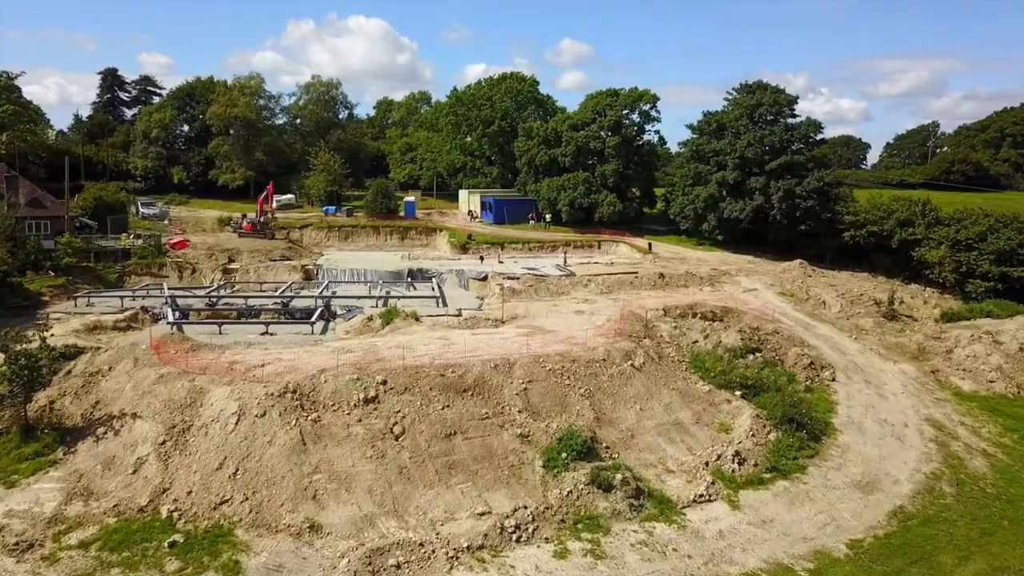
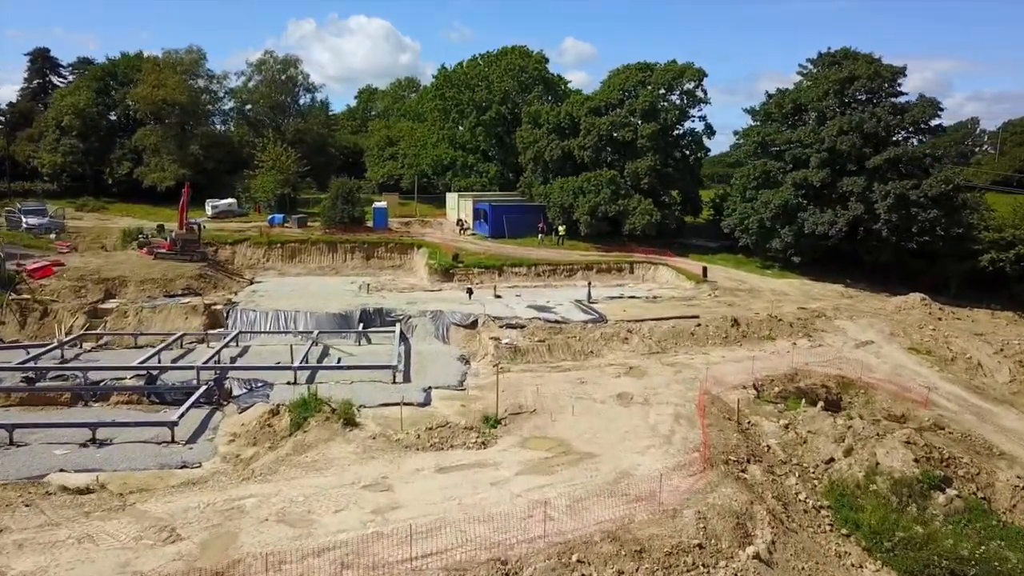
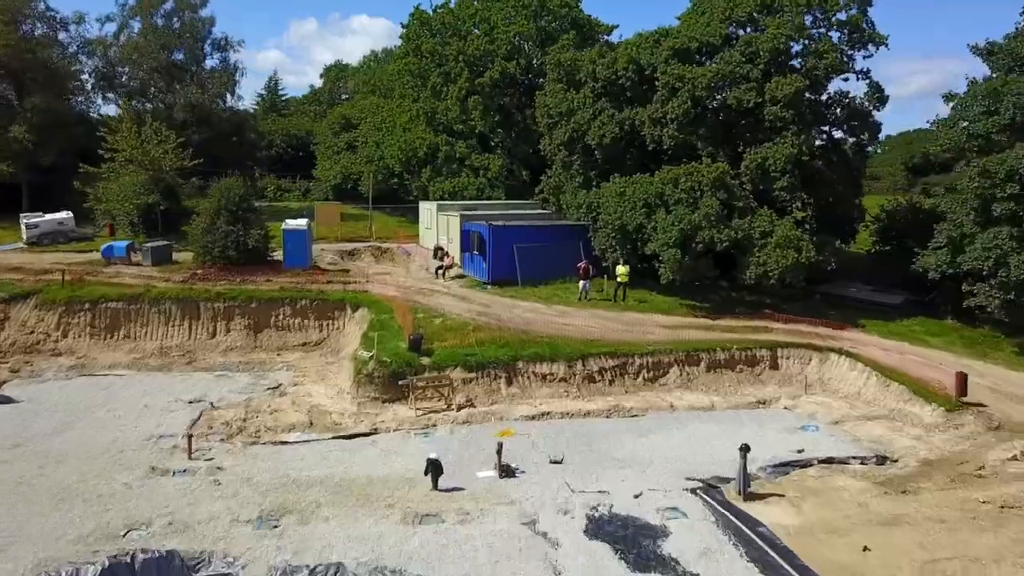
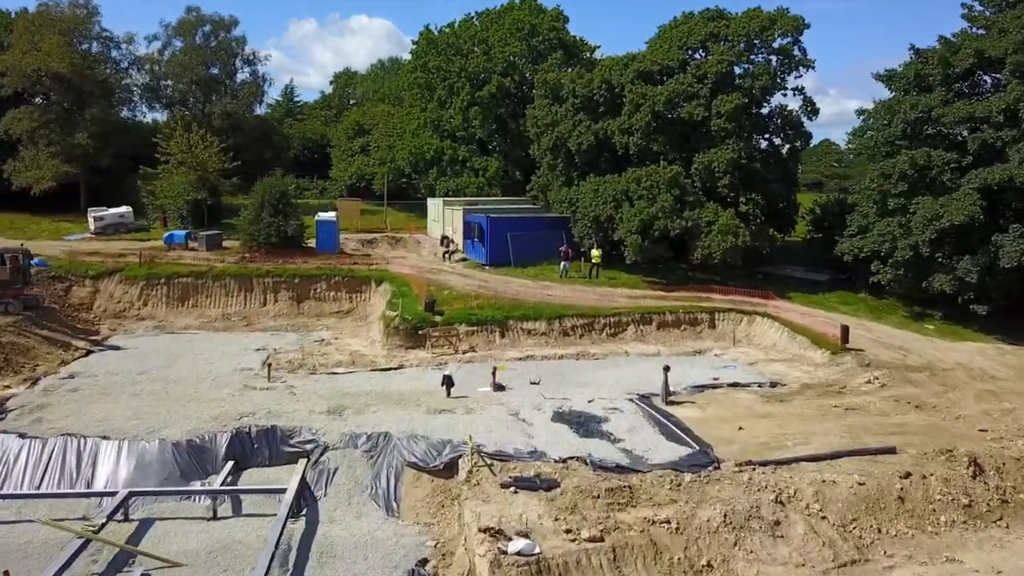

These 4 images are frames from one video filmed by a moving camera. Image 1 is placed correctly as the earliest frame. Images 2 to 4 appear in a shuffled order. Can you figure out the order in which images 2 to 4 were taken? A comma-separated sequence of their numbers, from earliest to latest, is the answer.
2, 4, 3
